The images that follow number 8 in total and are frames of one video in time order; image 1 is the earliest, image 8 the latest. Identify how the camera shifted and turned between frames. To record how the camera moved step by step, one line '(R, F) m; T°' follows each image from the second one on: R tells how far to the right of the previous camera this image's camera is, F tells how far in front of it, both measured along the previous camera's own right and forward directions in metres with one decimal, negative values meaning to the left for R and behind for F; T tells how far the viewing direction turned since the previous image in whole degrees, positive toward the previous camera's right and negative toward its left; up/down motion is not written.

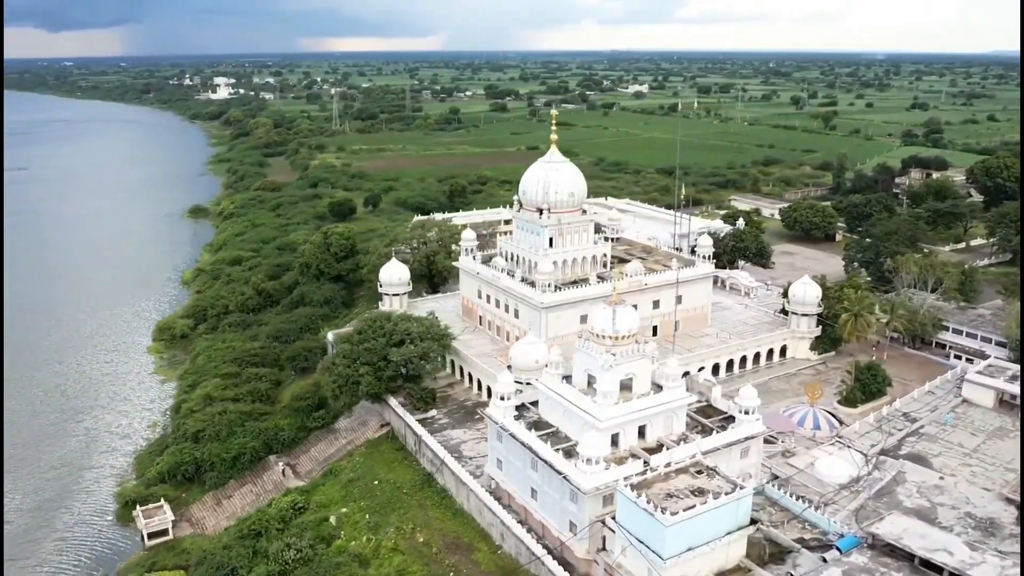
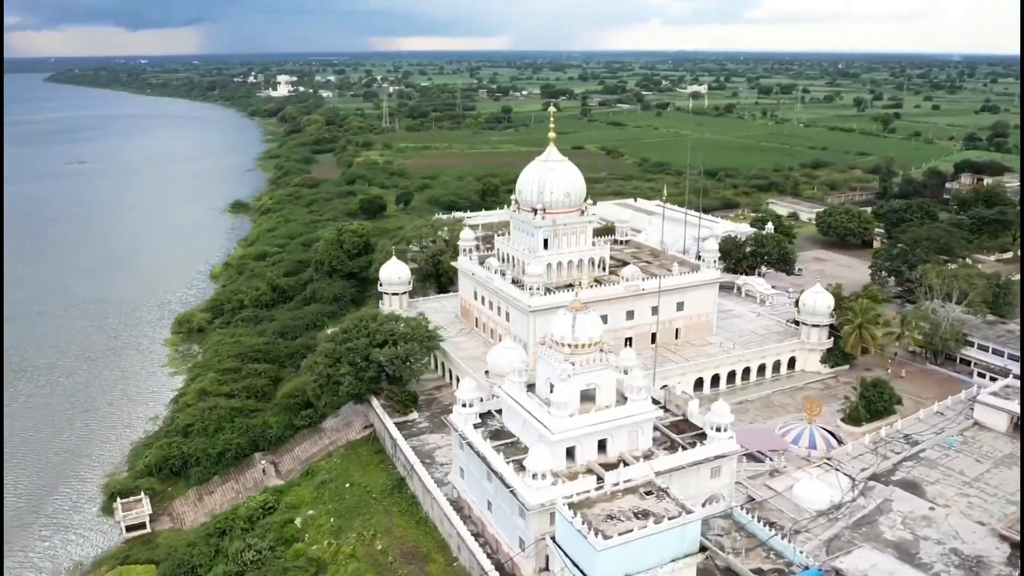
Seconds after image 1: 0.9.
(+3.6, +1.5) m; -4°
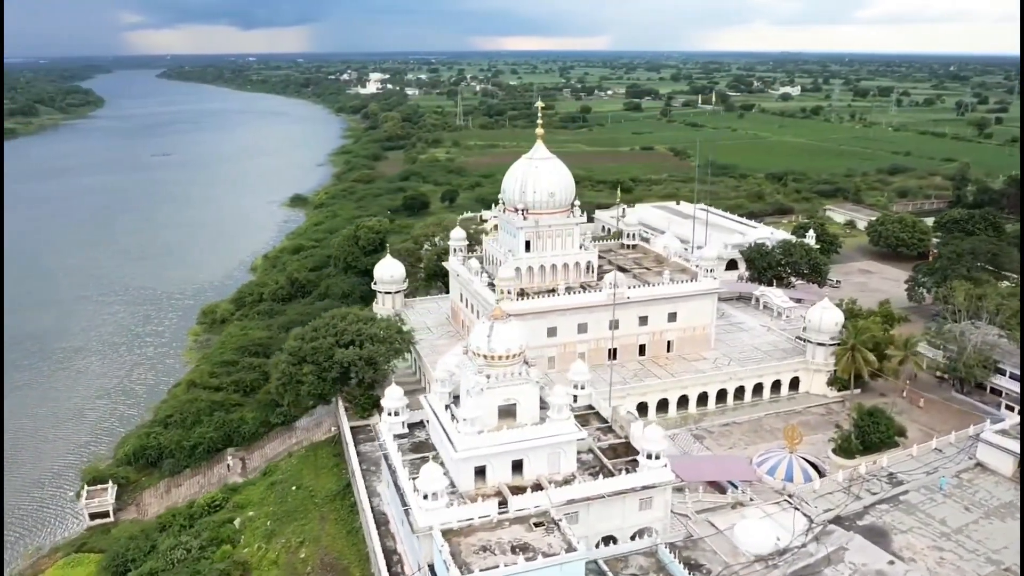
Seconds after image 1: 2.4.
(+5.6, +2.5) m; -7°
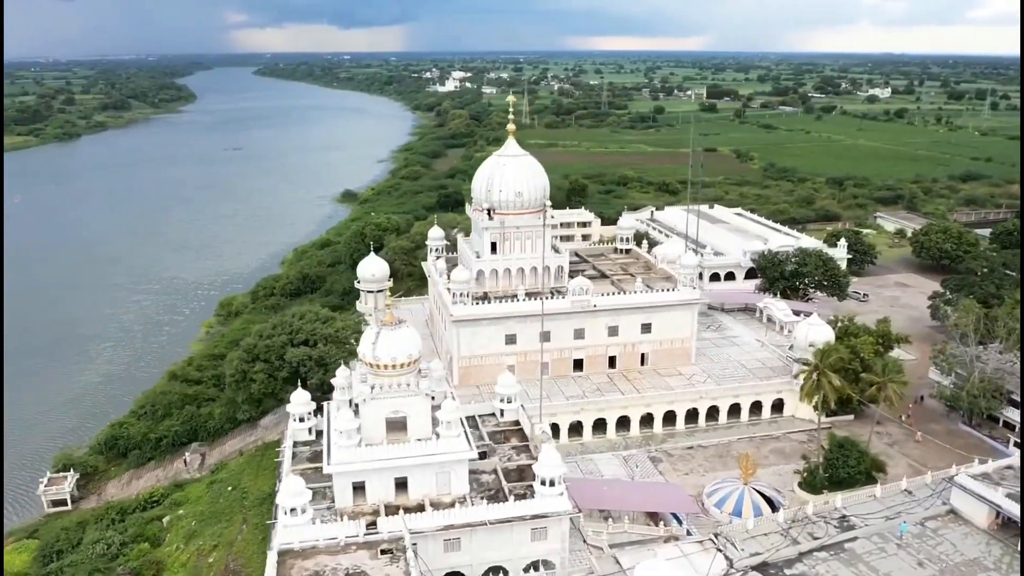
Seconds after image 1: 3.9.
(+5.6, +2.4) m; -6°
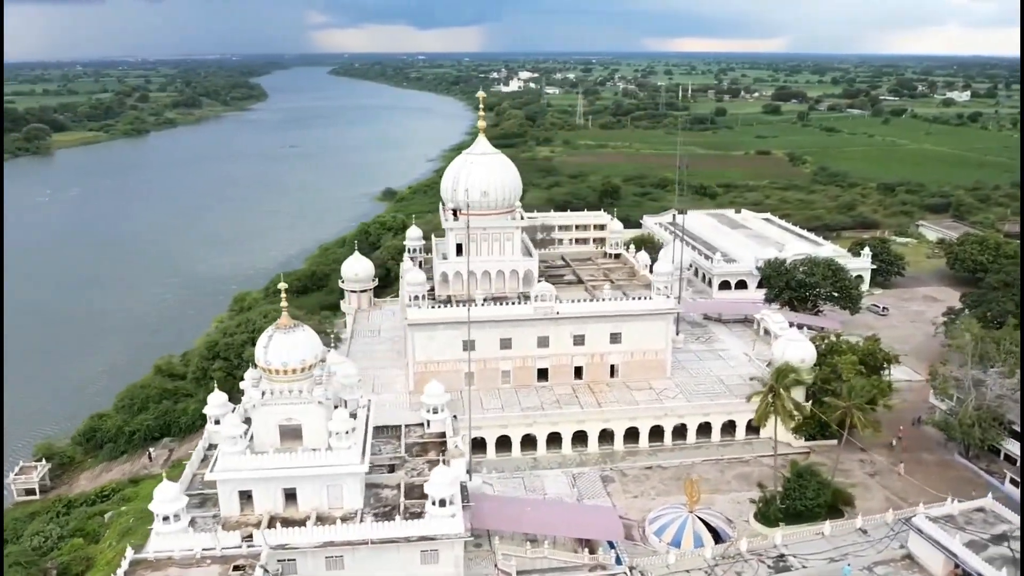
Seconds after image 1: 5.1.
(+4.6, +1.9) m; -5°
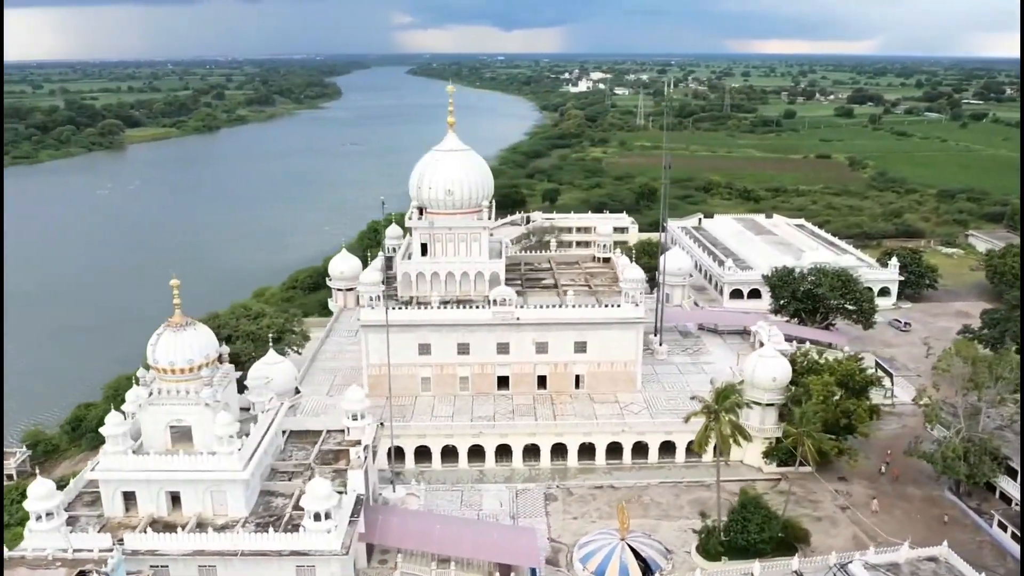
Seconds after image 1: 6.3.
(+4.6, +1.9) m; -5°
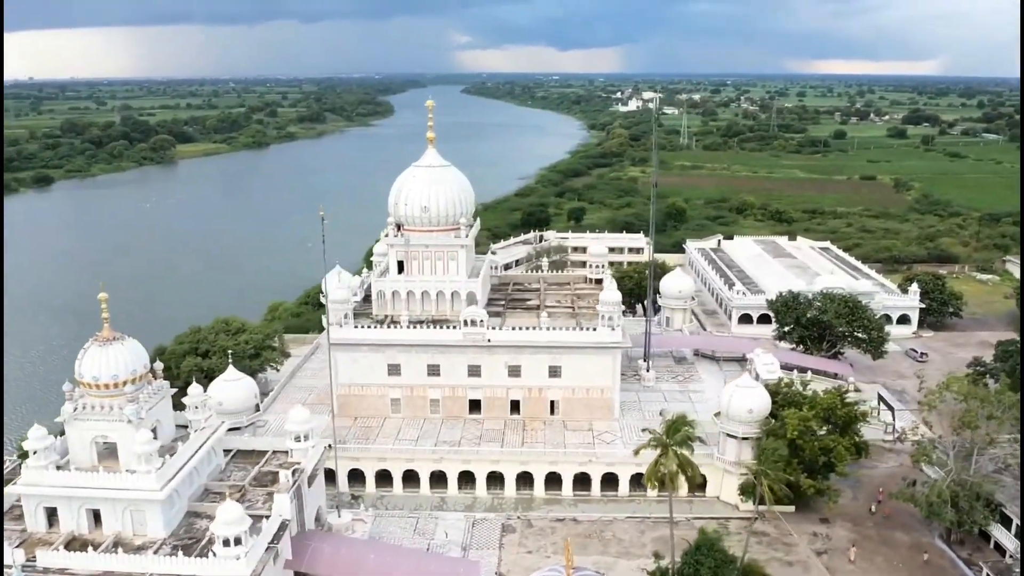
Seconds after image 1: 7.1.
(+3.1, +1.2) m; -4°
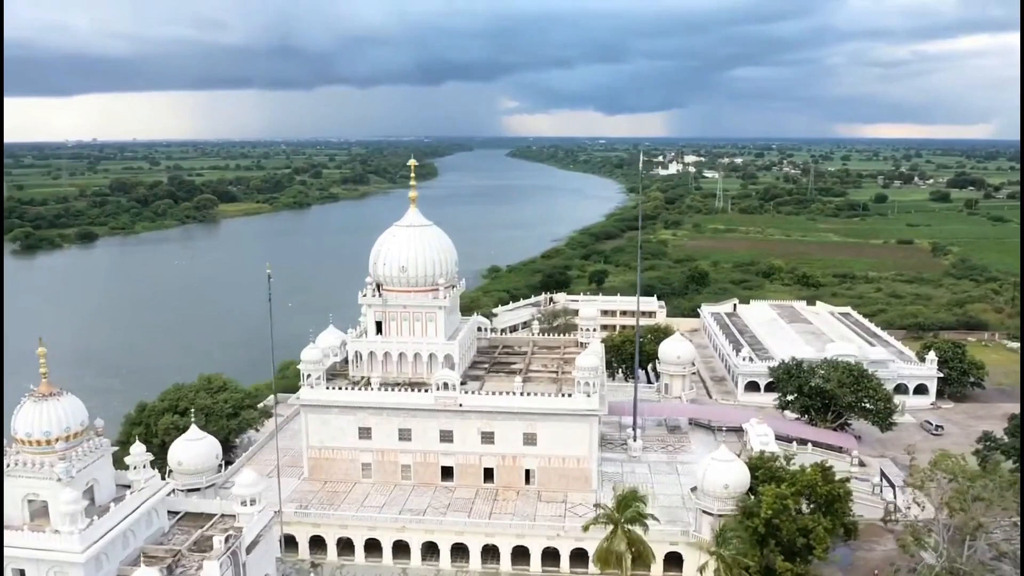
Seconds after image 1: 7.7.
(+2.6, +0.9) m; -3°
